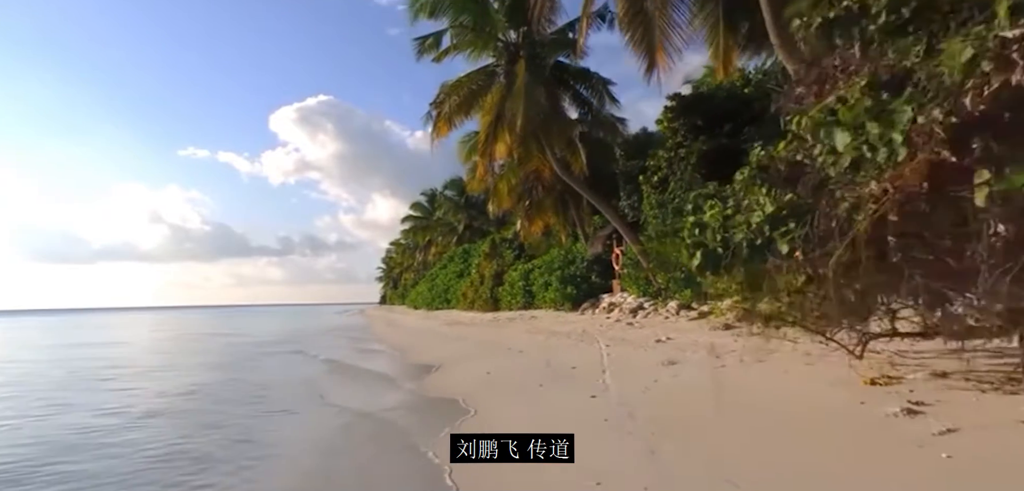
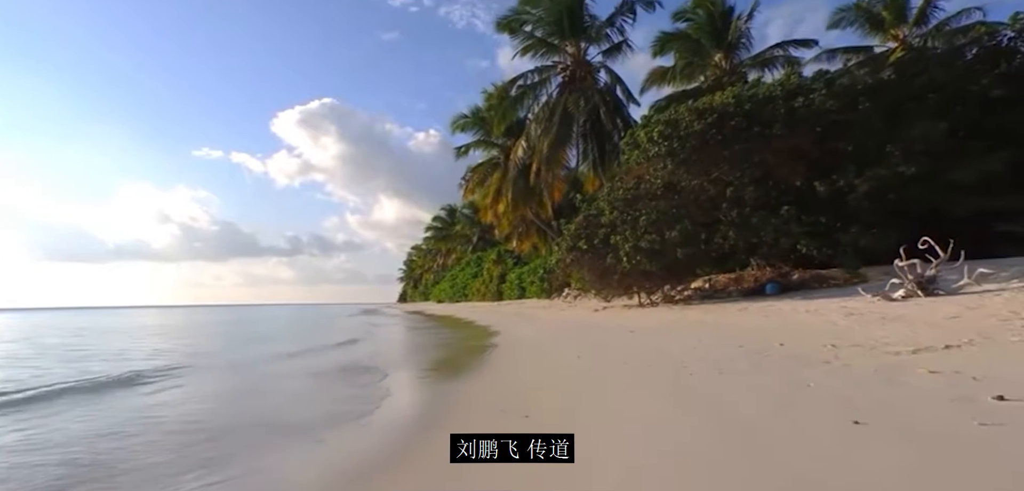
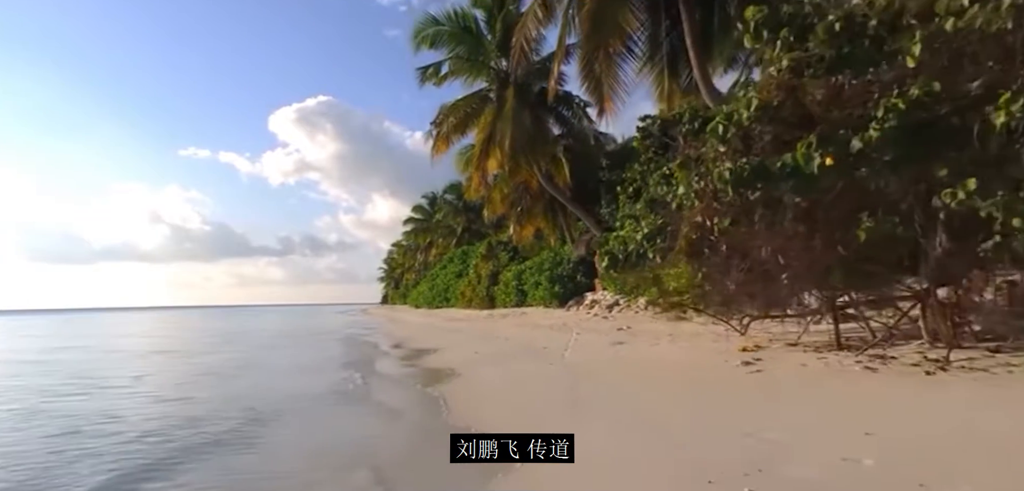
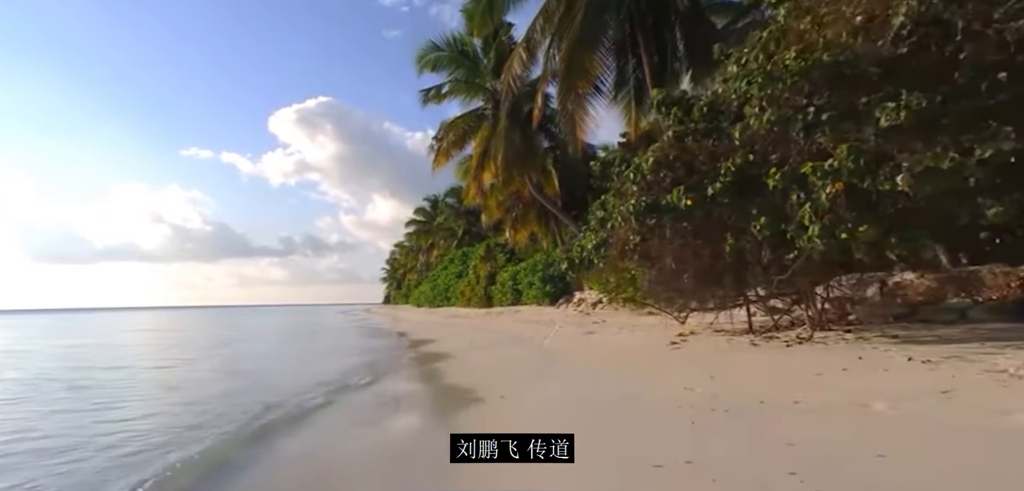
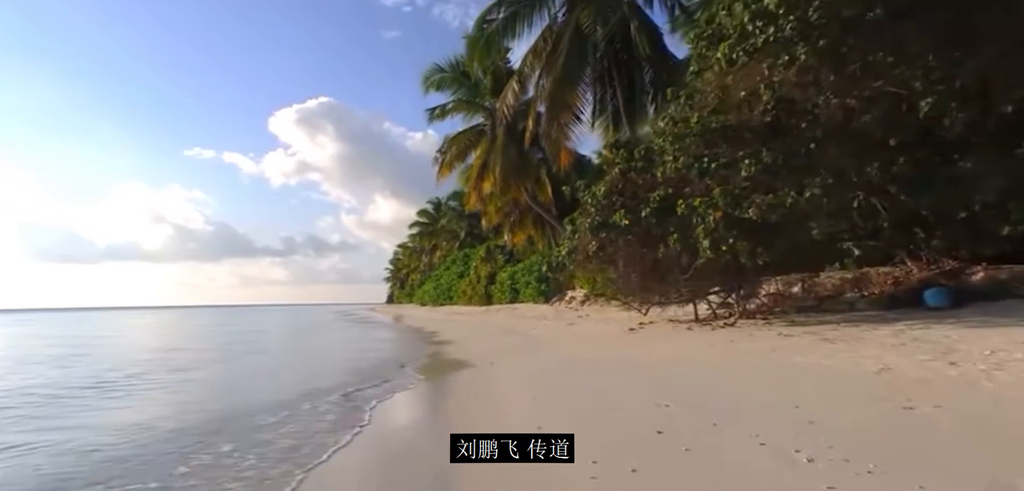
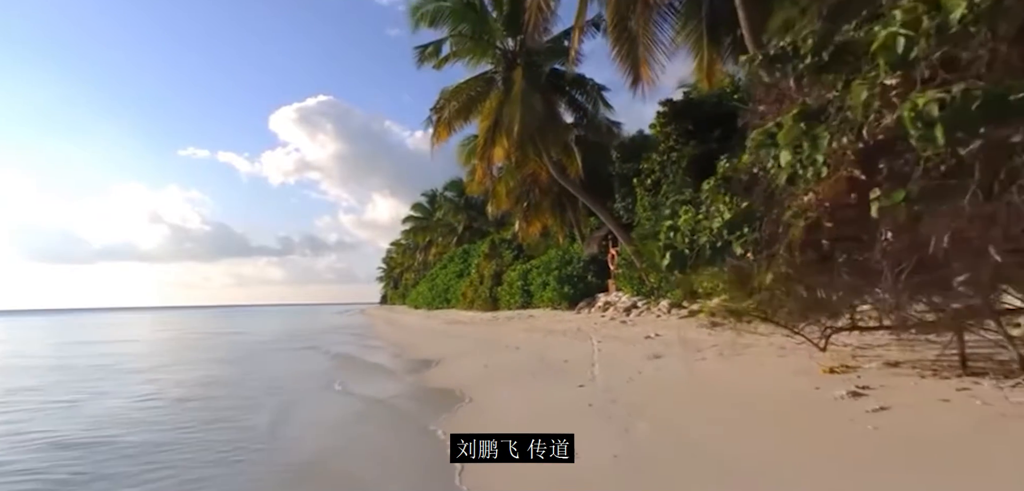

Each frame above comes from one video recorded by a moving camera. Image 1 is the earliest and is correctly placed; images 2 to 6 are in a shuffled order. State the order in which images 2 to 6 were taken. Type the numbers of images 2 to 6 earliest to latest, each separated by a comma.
6, 3, 4, 5, 2
